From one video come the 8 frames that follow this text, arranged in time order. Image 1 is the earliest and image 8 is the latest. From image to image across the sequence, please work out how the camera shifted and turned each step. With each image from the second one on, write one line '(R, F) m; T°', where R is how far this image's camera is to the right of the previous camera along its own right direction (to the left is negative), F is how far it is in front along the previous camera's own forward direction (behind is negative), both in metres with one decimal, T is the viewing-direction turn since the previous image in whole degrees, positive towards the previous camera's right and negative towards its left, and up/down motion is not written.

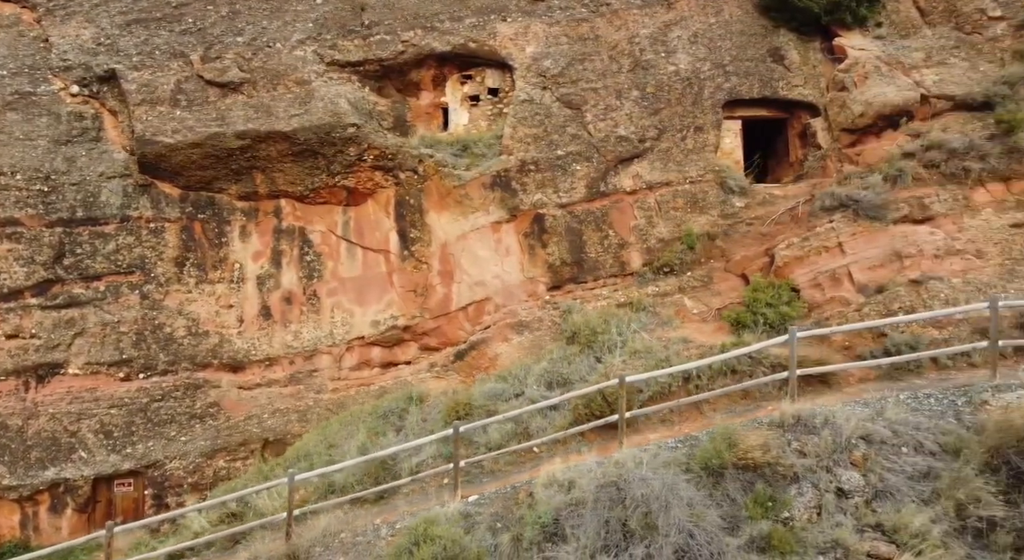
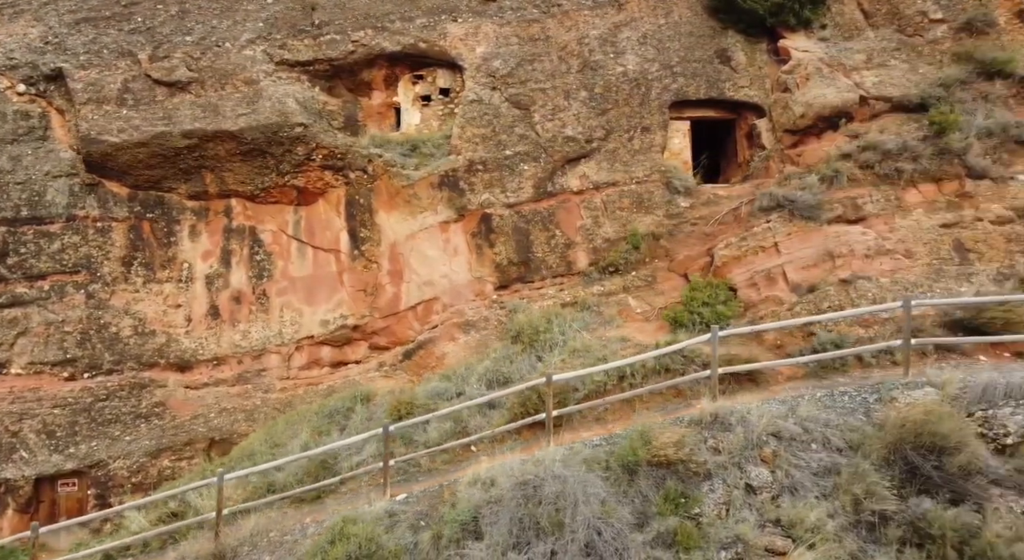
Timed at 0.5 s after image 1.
(+0.6, -0.1) m; +1°
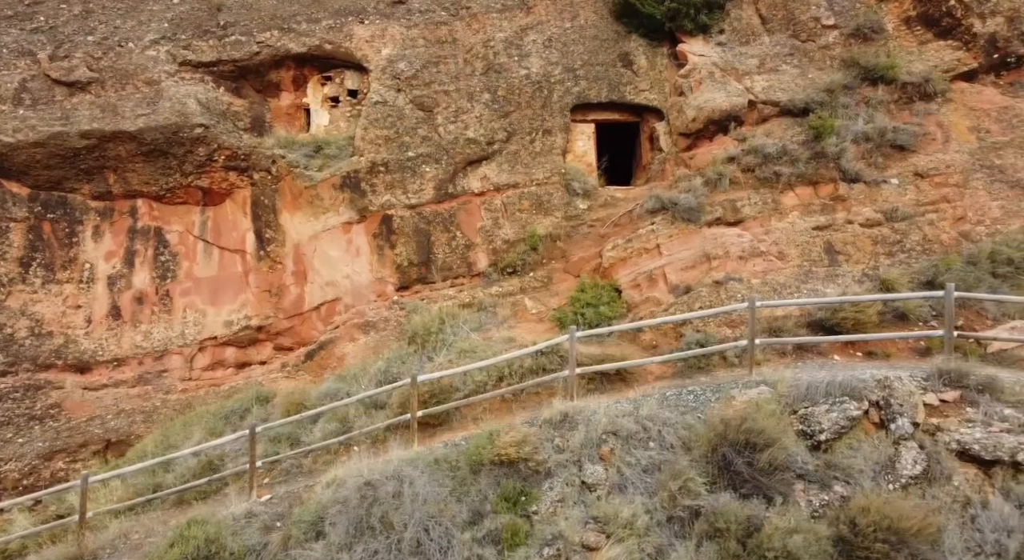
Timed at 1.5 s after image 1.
(+1.1, -0.1) m; +2°
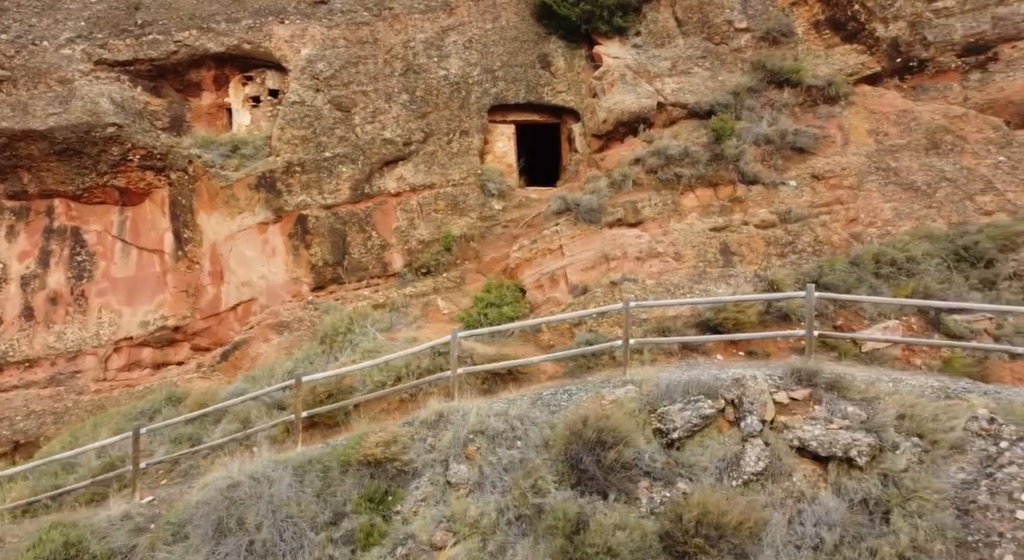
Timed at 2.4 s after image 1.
(+0.9, -0.1) m; +1°
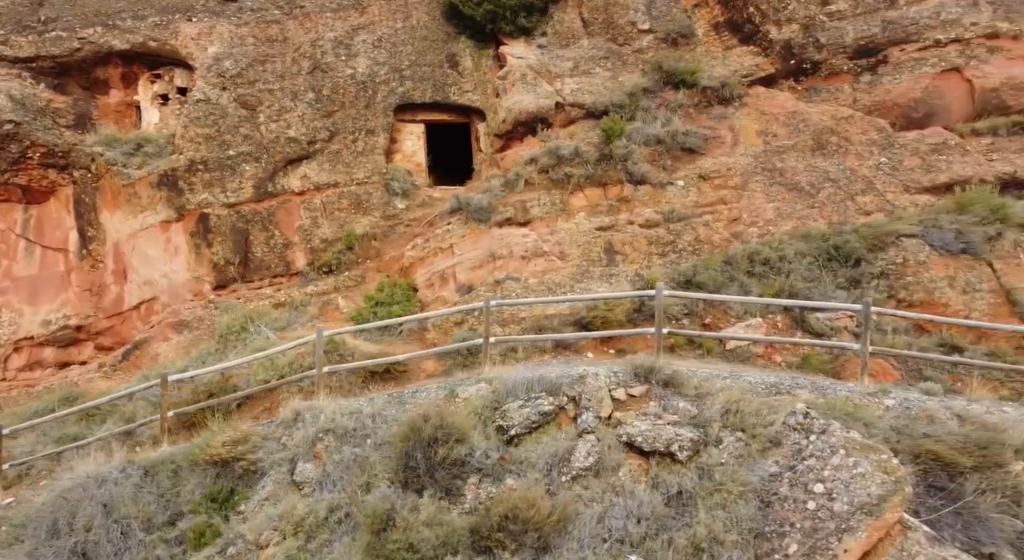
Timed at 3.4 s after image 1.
(+1.0, -0.1) m; +2°
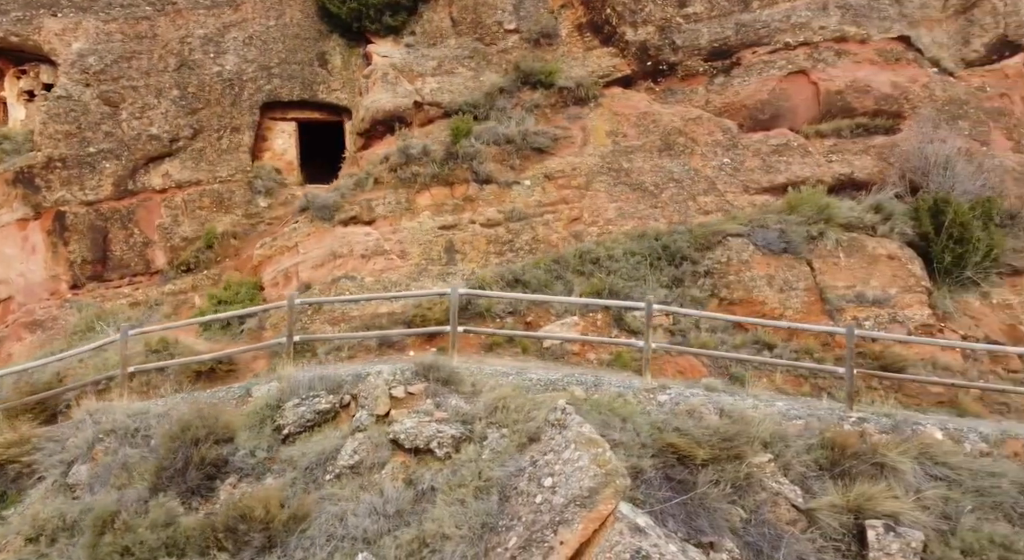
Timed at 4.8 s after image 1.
(+1.5, -0.1) m; +2°
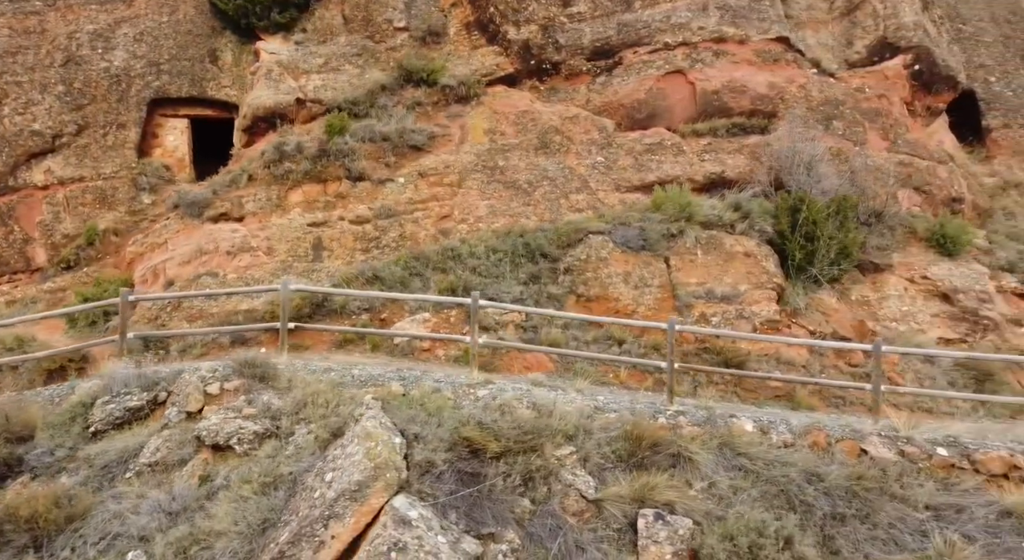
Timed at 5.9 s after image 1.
(+1.2, -0.1) m; +2°
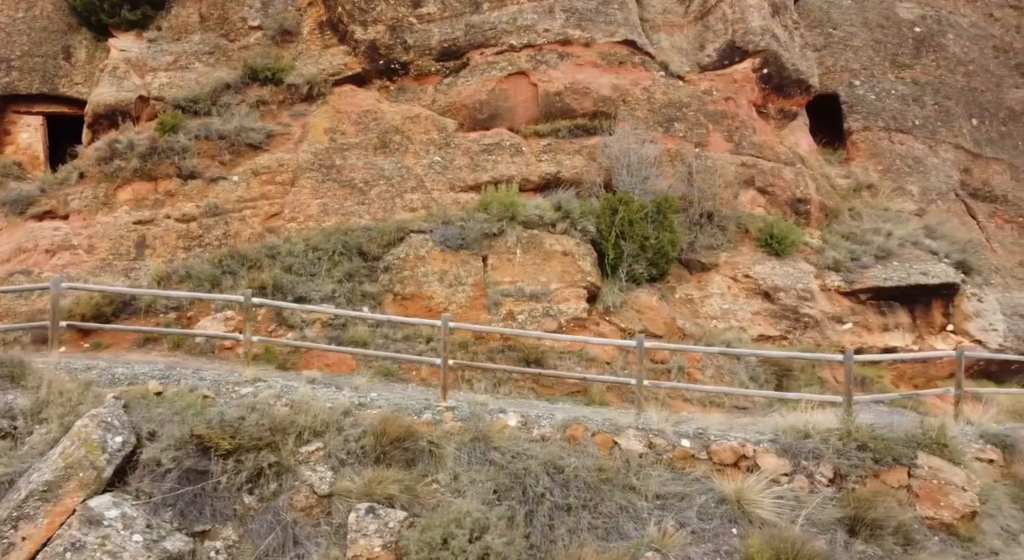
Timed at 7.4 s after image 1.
(+1.7, -0.1) m; +2°
